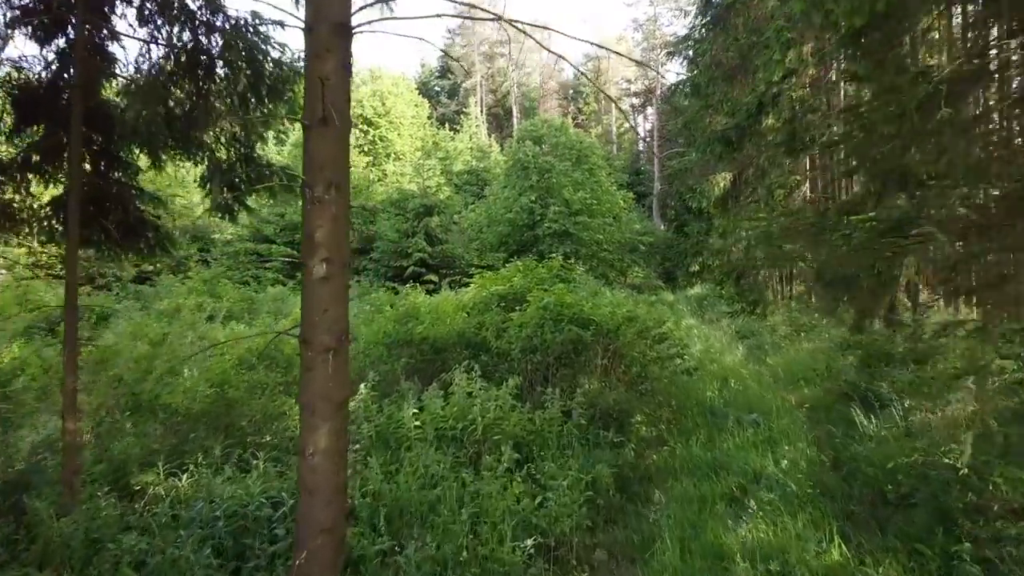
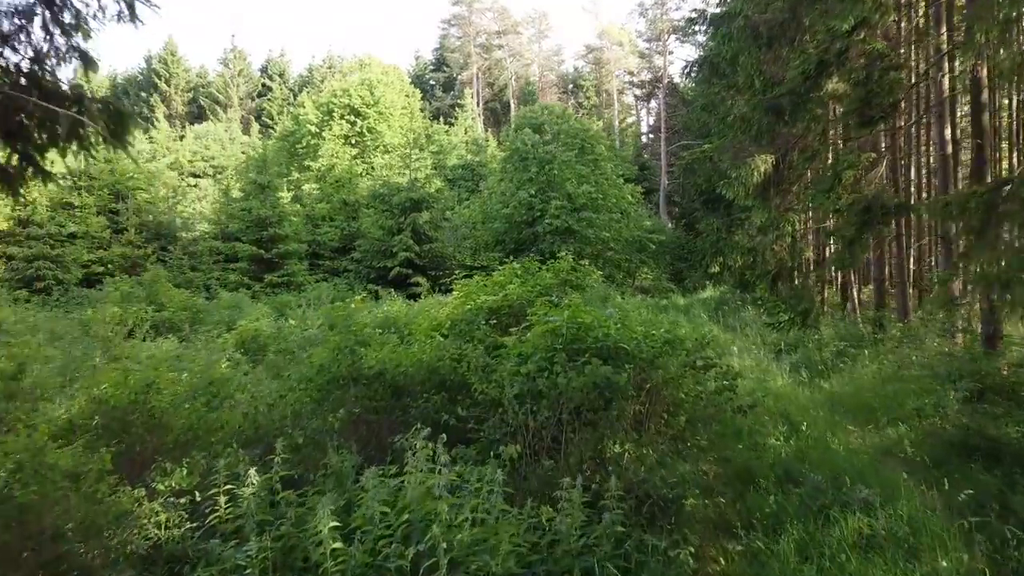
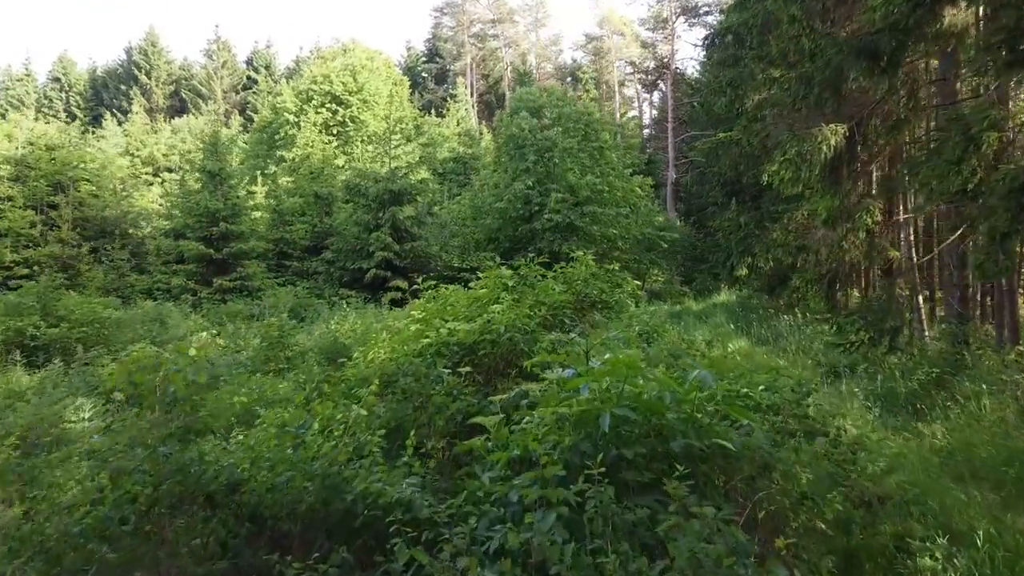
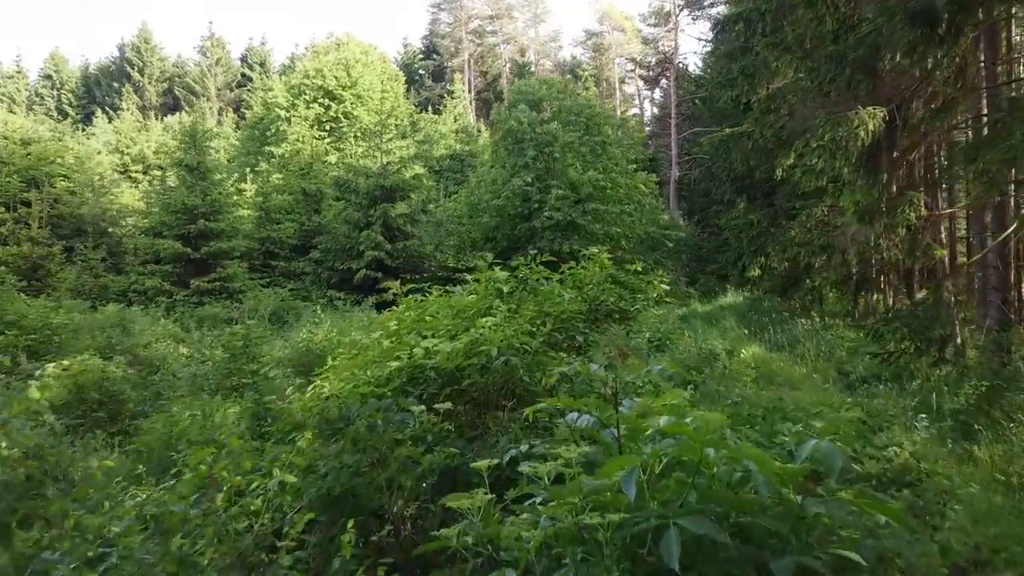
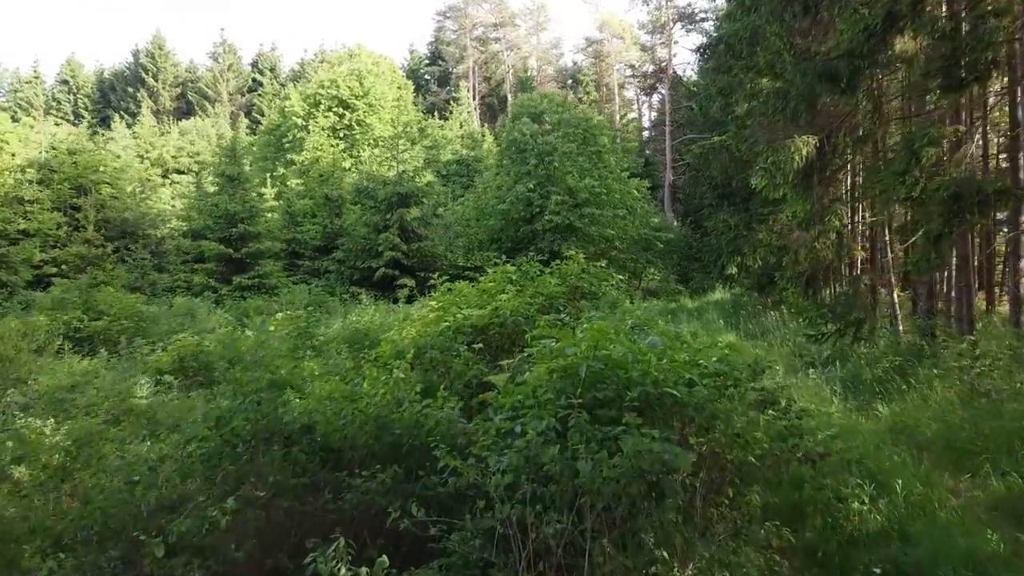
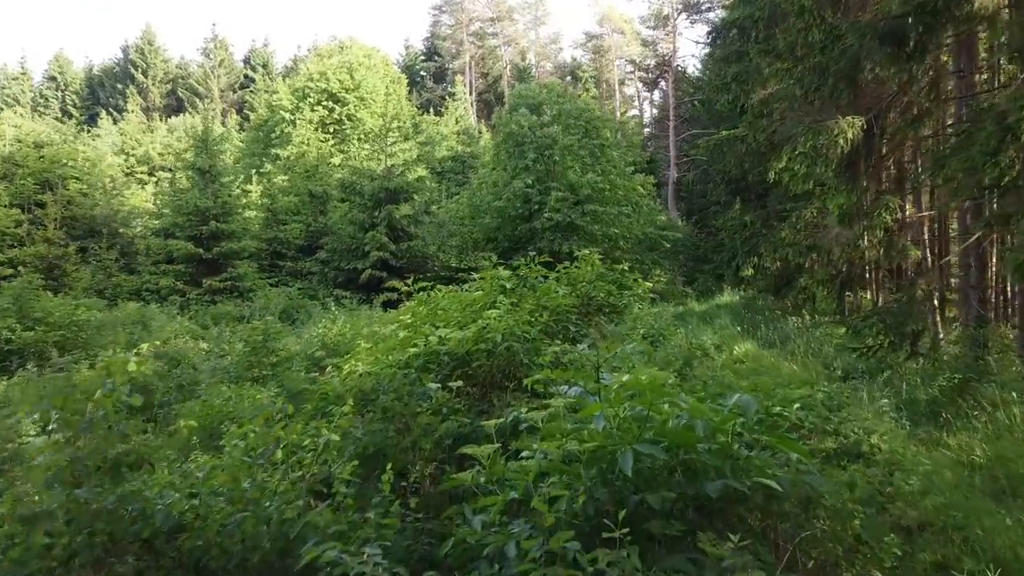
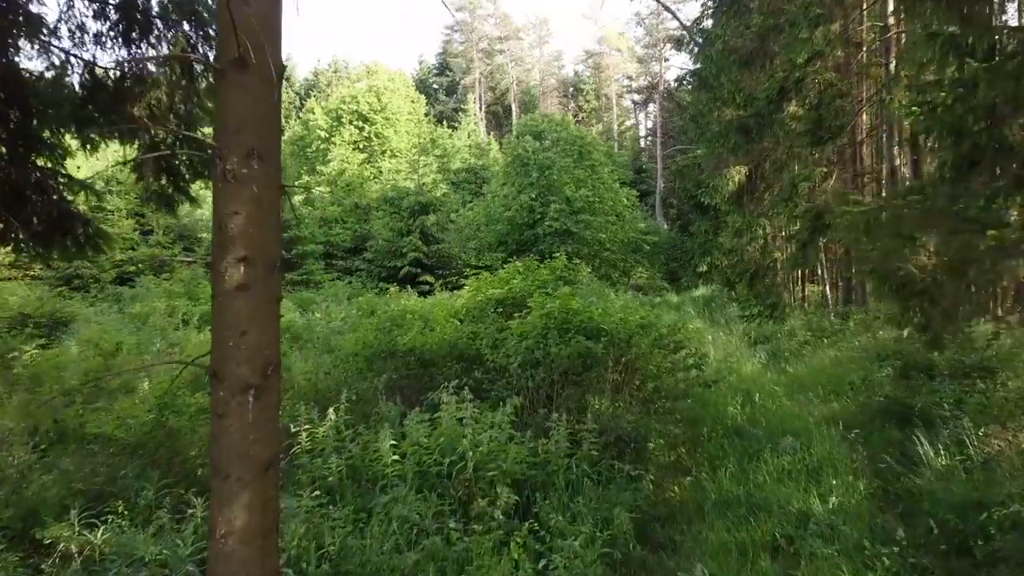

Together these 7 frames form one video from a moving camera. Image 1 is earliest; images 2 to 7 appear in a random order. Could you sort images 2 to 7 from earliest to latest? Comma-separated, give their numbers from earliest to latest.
7, 2, 5, 3, 6, 4
